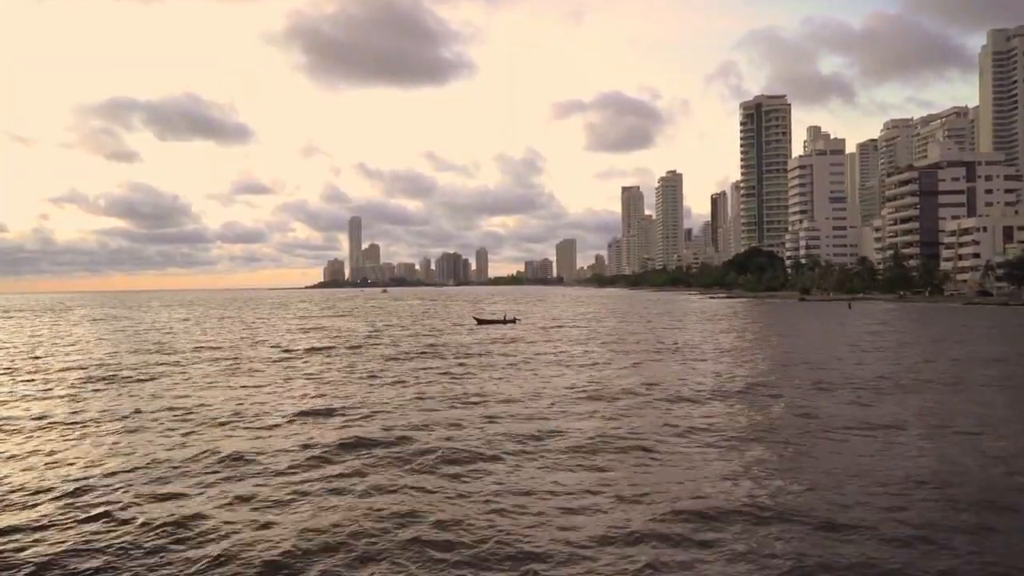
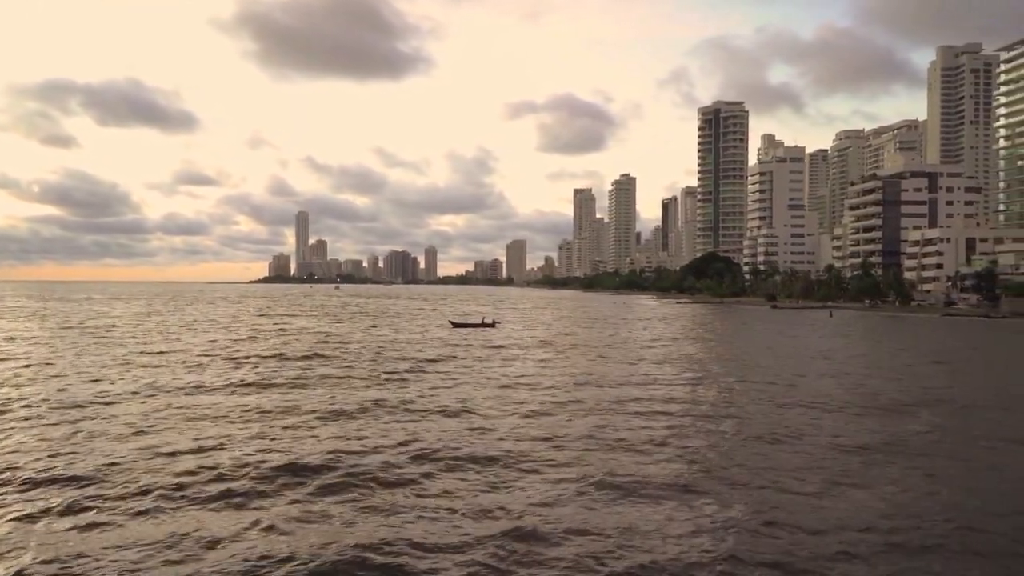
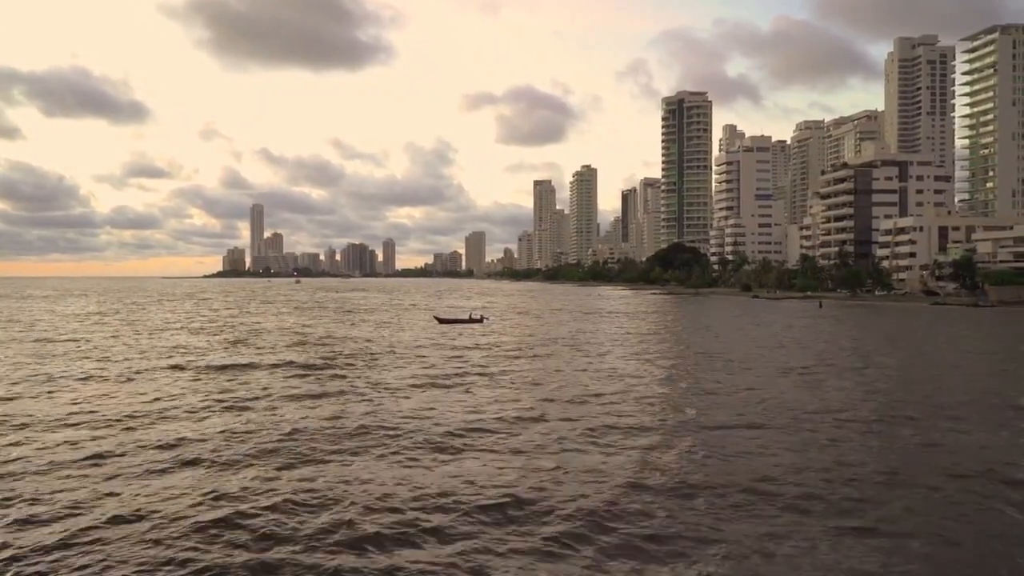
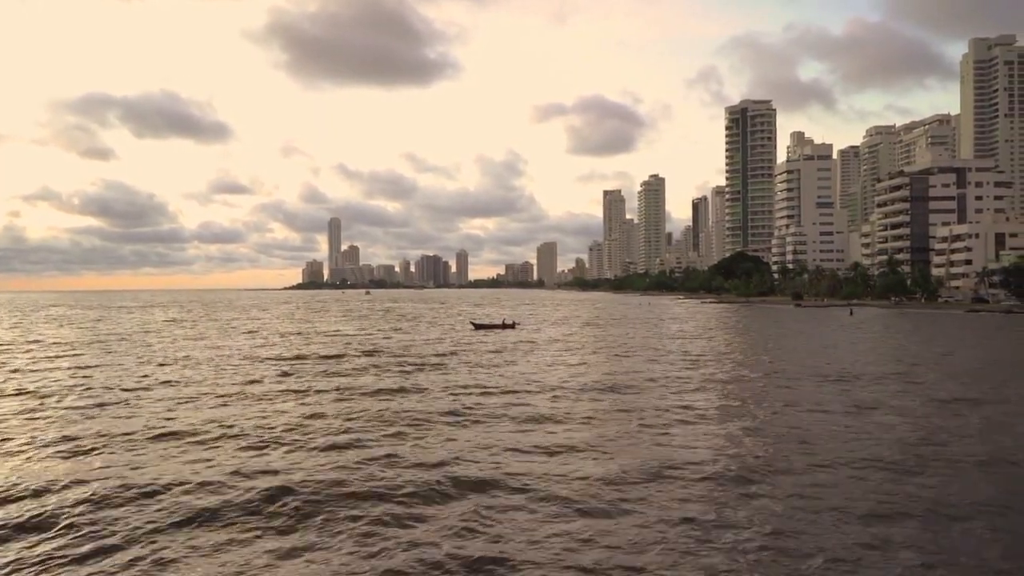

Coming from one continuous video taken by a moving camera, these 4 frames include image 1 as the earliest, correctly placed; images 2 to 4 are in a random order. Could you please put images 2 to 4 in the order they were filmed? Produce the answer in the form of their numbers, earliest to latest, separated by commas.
4, 2, 3
